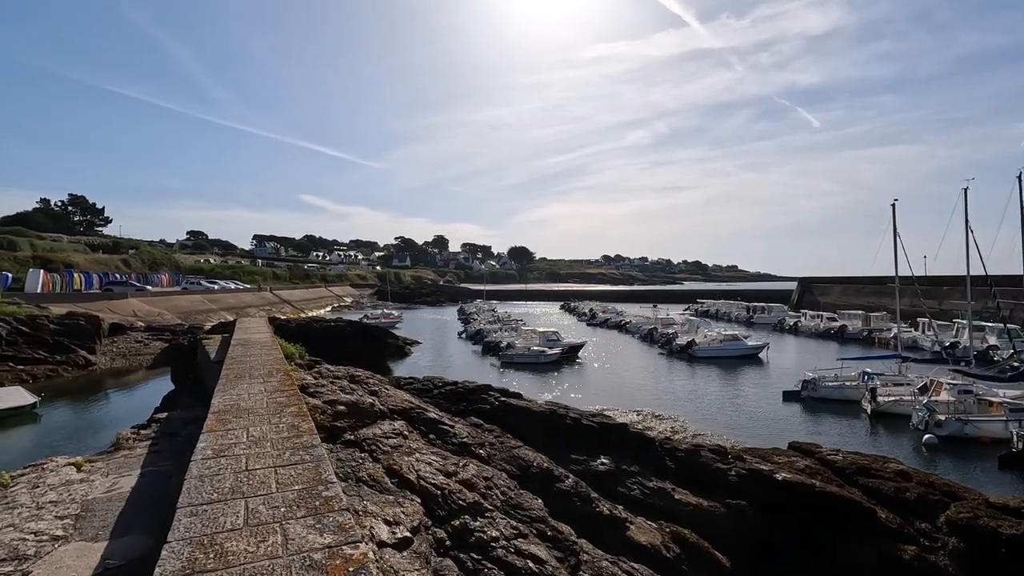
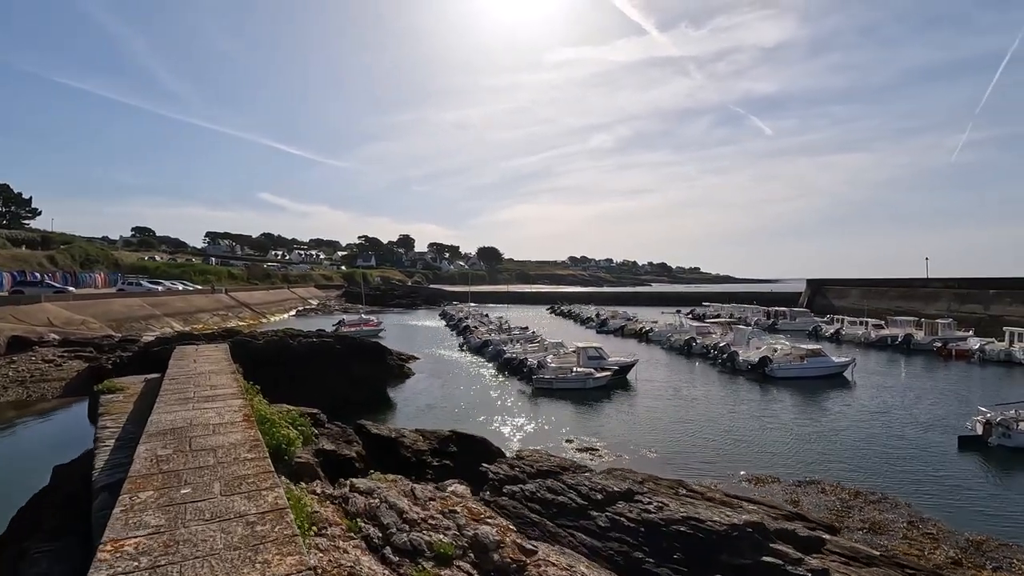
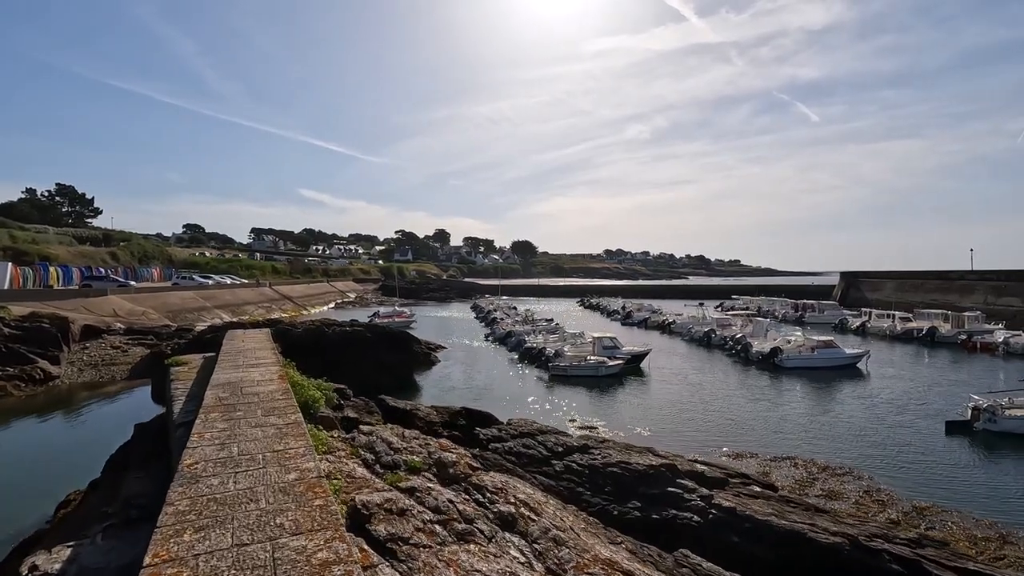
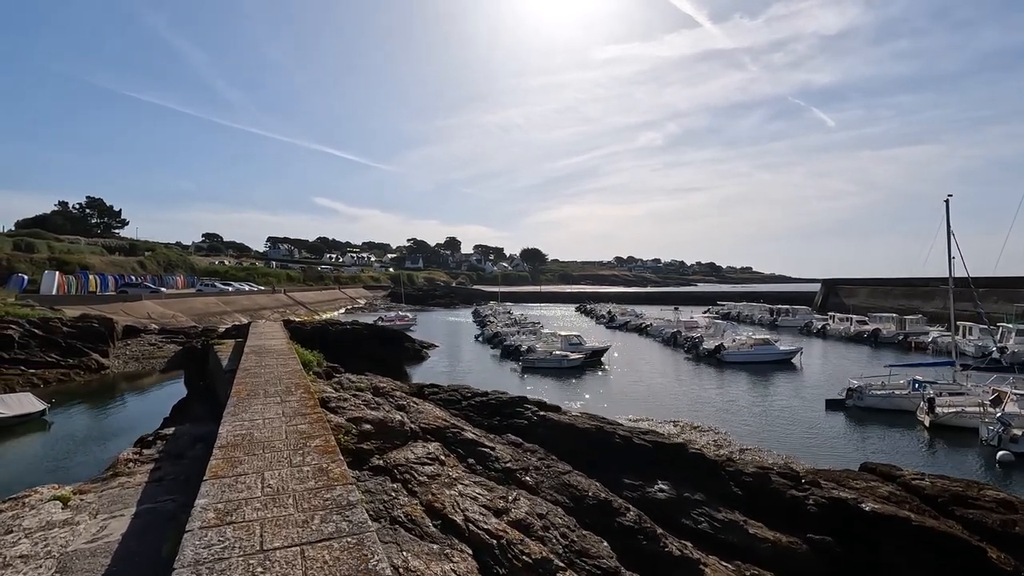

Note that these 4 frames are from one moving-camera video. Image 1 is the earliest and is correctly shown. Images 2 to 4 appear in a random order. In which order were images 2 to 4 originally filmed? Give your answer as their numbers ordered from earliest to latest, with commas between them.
4, 3, 2
